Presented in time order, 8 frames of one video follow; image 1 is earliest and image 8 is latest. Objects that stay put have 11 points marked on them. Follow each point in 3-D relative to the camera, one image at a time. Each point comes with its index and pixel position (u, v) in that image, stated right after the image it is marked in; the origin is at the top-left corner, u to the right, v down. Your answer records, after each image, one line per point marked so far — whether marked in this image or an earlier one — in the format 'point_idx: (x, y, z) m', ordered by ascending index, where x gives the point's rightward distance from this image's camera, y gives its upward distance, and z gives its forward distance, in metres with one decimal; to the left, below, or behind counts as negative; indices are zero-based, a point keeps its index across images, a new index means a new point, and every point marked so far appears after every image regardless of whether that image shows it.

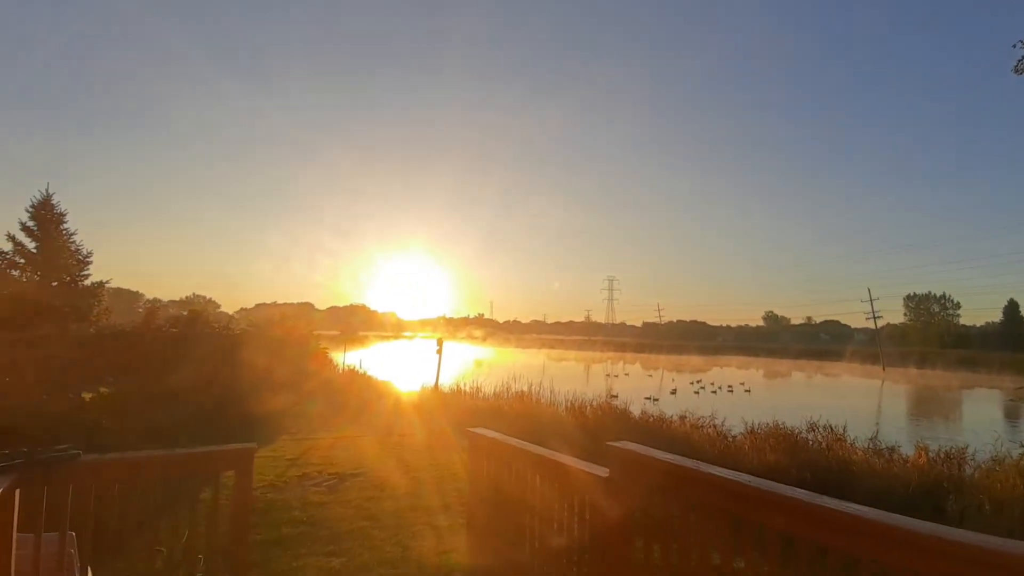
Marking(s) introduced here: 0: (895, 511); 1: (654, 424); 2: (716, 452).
0: (+6.2, -3.8, +9.3) m
1: (+3.8, -3.6, +15.4) m
2: (+4.3, -3.5, +12.2) m
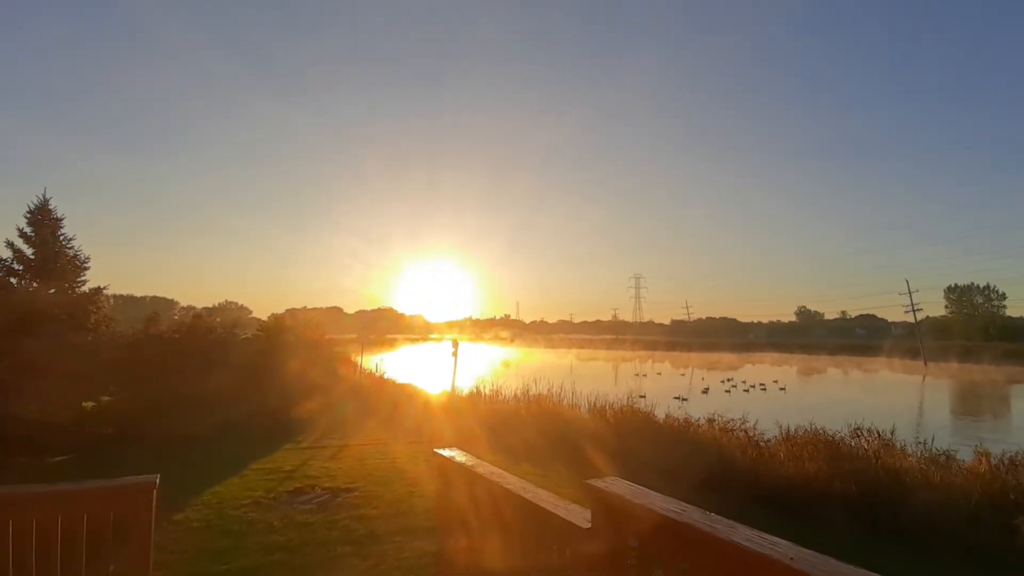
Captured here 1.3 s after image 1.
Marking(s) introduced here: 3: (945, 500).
0: (+6.3, -3.6, +8.1) m
1: (+4.2, -3.4, +14.3) m
2: (+4.5, -3.3, +11.1) m
3: (+6.5, -3.2, +8.6) m
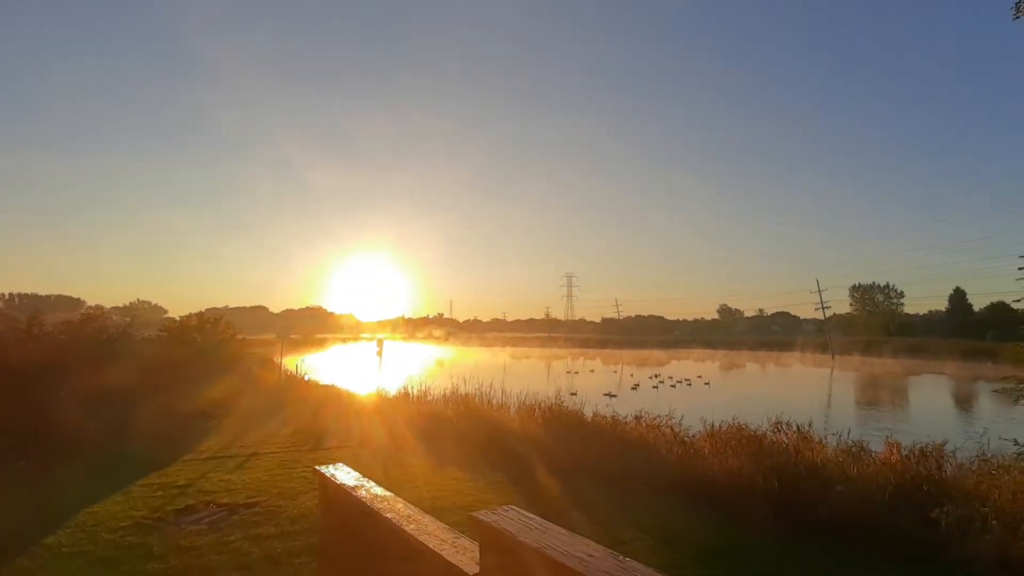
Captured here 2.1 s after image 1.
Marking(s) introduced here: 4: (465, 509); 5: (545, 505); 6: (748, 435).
0: (+5.2, -3.5, +8.2) m
1: (+2.3, -3.3, +14.1) m
2: (+3.1, -3.2, +10.9) m
3: (+5.3, -3.1, +8.7) m
4: (-0.8, -3.5, +9.1) m
5: (+0.6, -3.5, +9.4) m
6: (+4.7, -2.9, +11.4) m
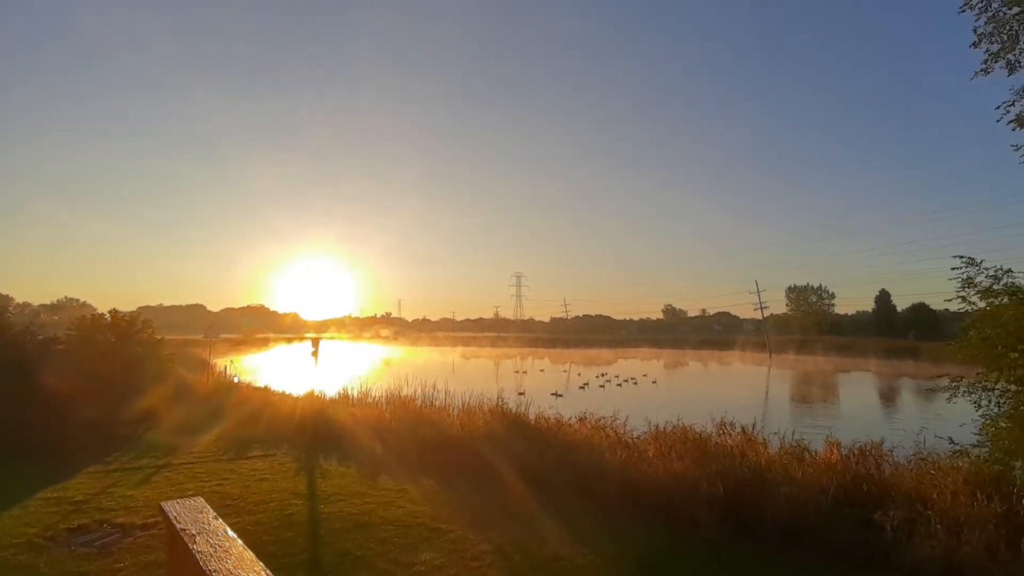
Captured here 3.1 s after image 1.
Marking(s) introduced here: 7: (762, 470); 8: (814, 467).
0: (+4.3, -3.4, +7.9) m
1: (+0.9, -3.3, +13.6) m
2: (+1.9, -3.2, +10.5) m
3: (+4.3, -3.1, +8.5) m
4: (-1.7, -3.4, +8.3) m
5: (-0.4, -3.5, +8.8) m
6: (+3.5, -2.9, +11.1) m
7: (+4.0, -2.9, +9.3) m
8: (+5.0, -3.0, +9.6) m
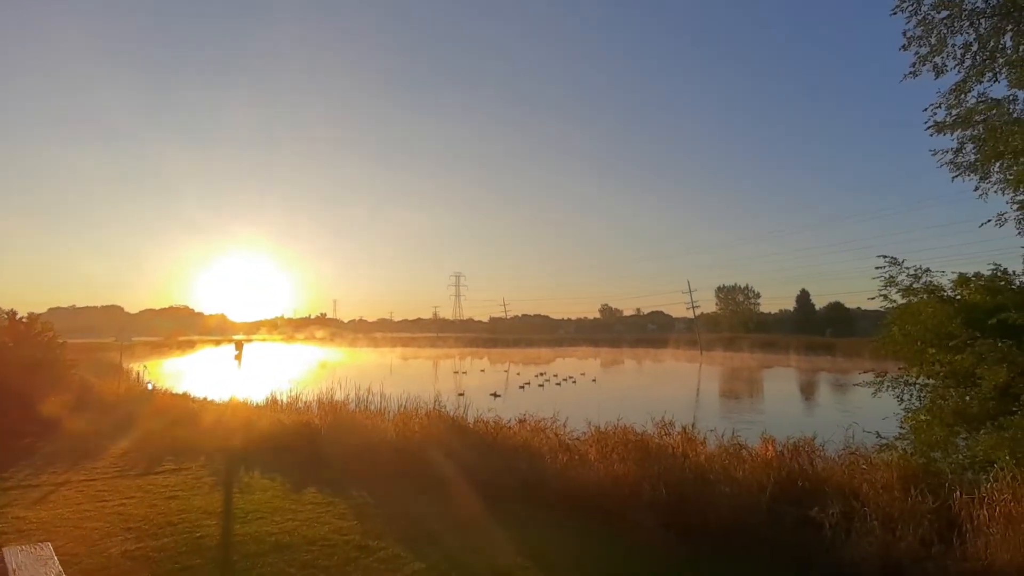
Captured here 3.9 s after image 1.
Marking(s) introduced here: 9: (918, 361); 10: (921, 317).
0: (+3.4, -3.4, +7.9) m
1: (-0.5, -3.2, +13.1) m
2: (+0.8, -3.1, +10.2) m
3: (+3.4, -3.0, +8.4) m
4: (-2.6, -3.4, +7.6) m
5: (-1.3, -3.4, +8.2) m
6: (+2.3, -2.8, +10.9) m
7: (+3.0, -2.9, +9.2) m
8: (+4.0, -2.9, +9.7) m
9: (+7.6, -1.4, +10.9) m
10: (+7.6, -0.5, +10.8) m
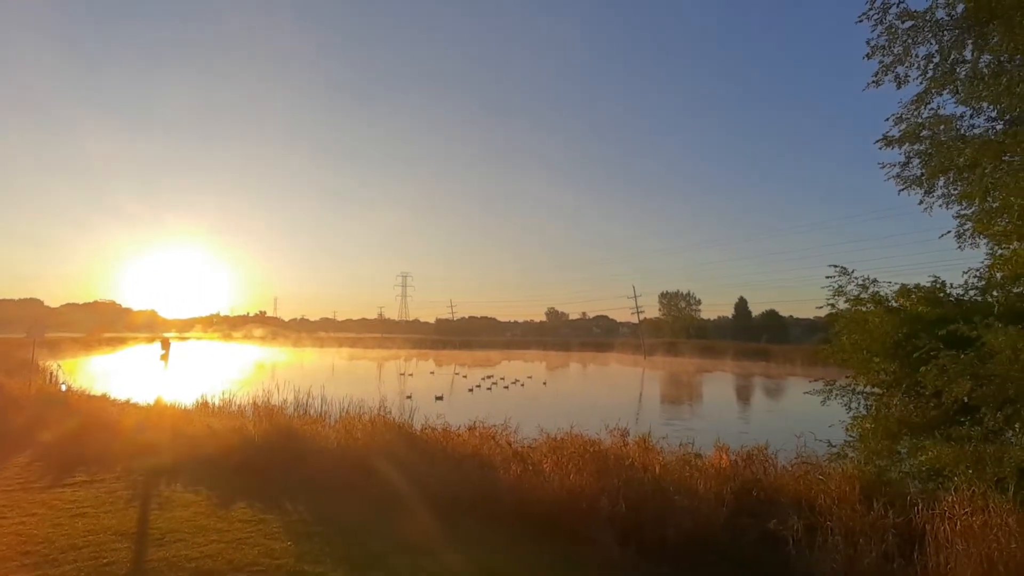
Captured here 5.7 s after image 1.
0: (+2.8, -3.5, +7.6) m
1: (-1.6, -3.3, +12.5) m
2: (0.0, -3.2, +9.7) m
3: (+2.8, -3.1, +8.2) m
4: (-3.2, -3.3, +6.8) m
5: (-2.0, -3.4, +7.6) m
6: (+1.4, -2.9, +10.6) m
7: (+2.3, -3.0, +8.9) m
8: (+3.2, -3.0, +9.4) m
9: (+6.7, -1.6, +11.0) m
10: (+6.7, -0.7, +10.9) m
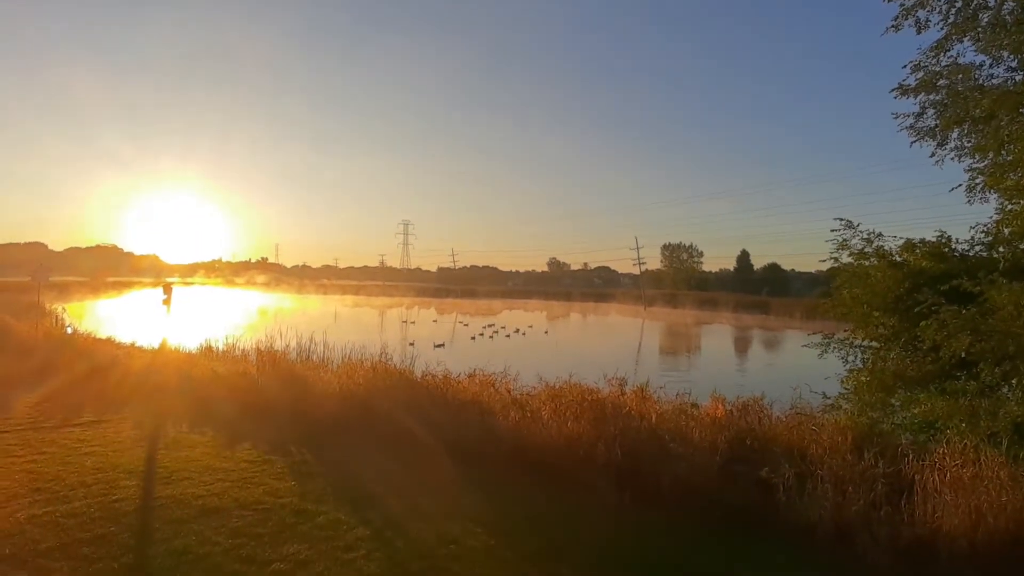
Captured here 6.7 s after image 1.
0: (+2.7, -2.9, +7.8) m
1: (-1.6, -2.1, +12.7) m
2: (0.0, -2.3, +9.9) m
3: (+2.7, -2.4, +8.3) m
4: (-3.2, -2.7, +7.1) m
5: (-2.0, -2.7, +7.8) m
6: (+1.4, -2.0, +10.7) m
7: (+2.3, -2.2, +9.1) m
8: (+3.2, -2.3, +9.6) m
9: (+6.7, -0.7, +11.0) m
10: (+6.7, +0.1, +10.9) m
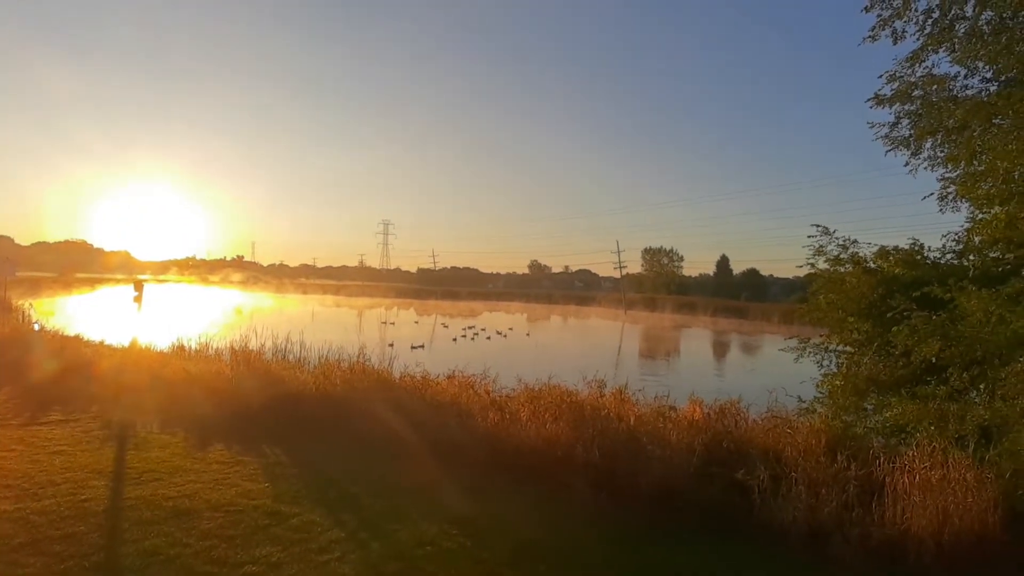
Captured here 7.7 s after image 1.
0: (+2.4, -2.9, +7.9) m
1: (-2.0, -2.1, +12.6) m
2: (-0.4, -2.3, +9.8) m
3: (+2.4, -2.5, +8.4) m
4: (-3.5, -2.6, +6.9) m
5: (-2.3, -2.7, +7.7) m
6: (+1.0, -2.0, +10.7) m
7: (+1.9, -2.3, +9.1) m
8: (+2.8, -2.3, +9.7) m
9: (+6.4, -0.8, +11.2) m
10: (+6.4, 0.0, +11.1) m
